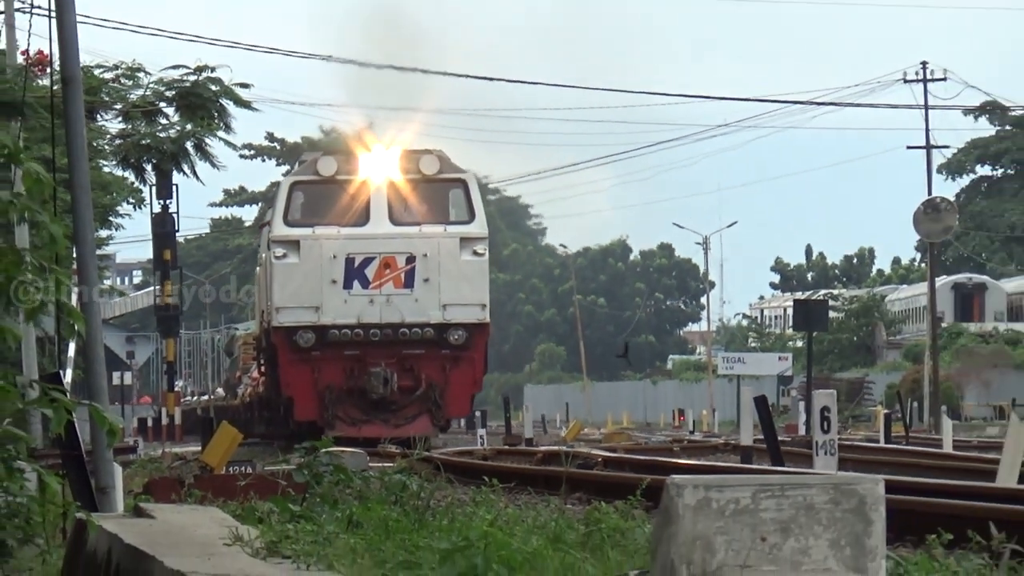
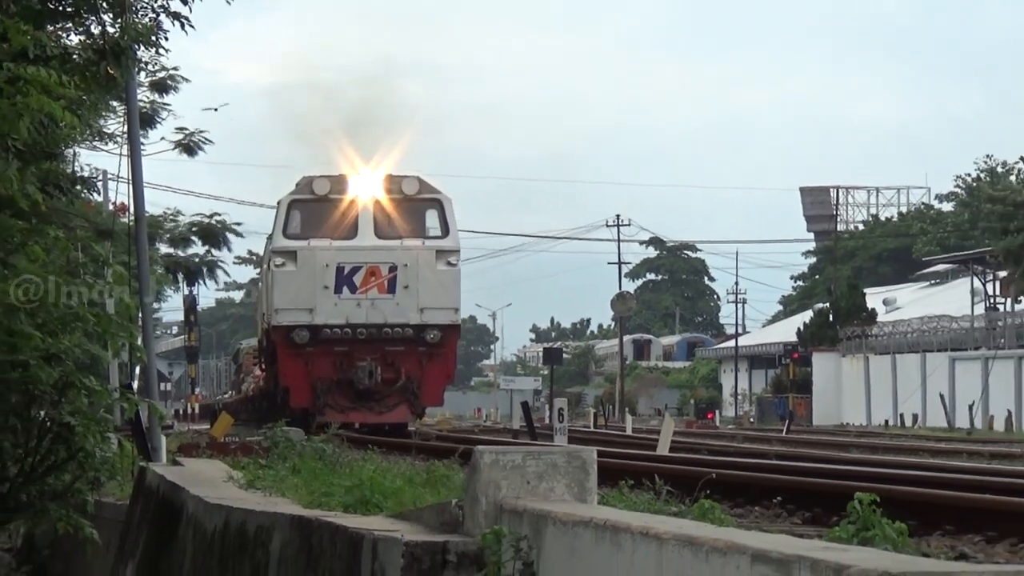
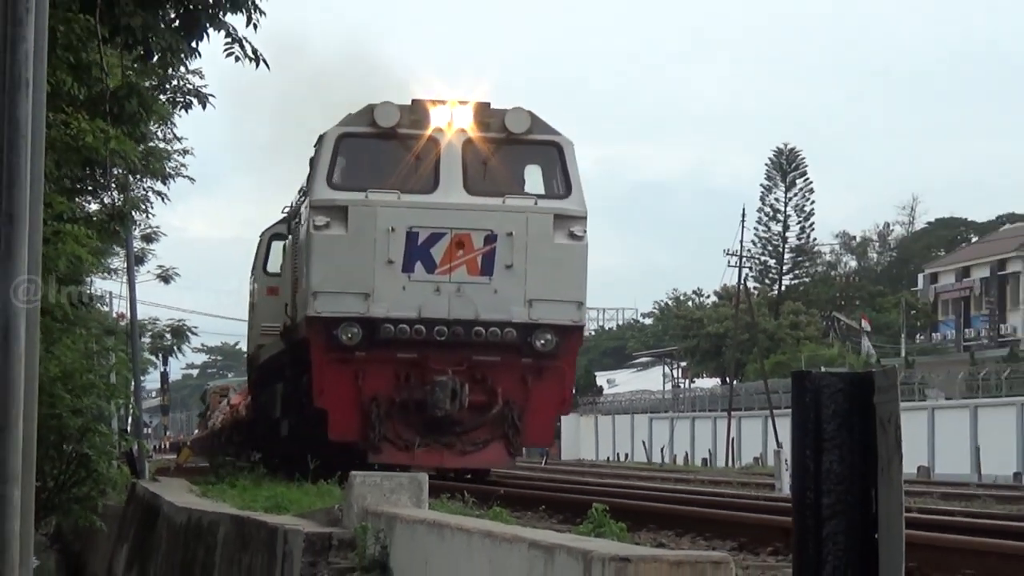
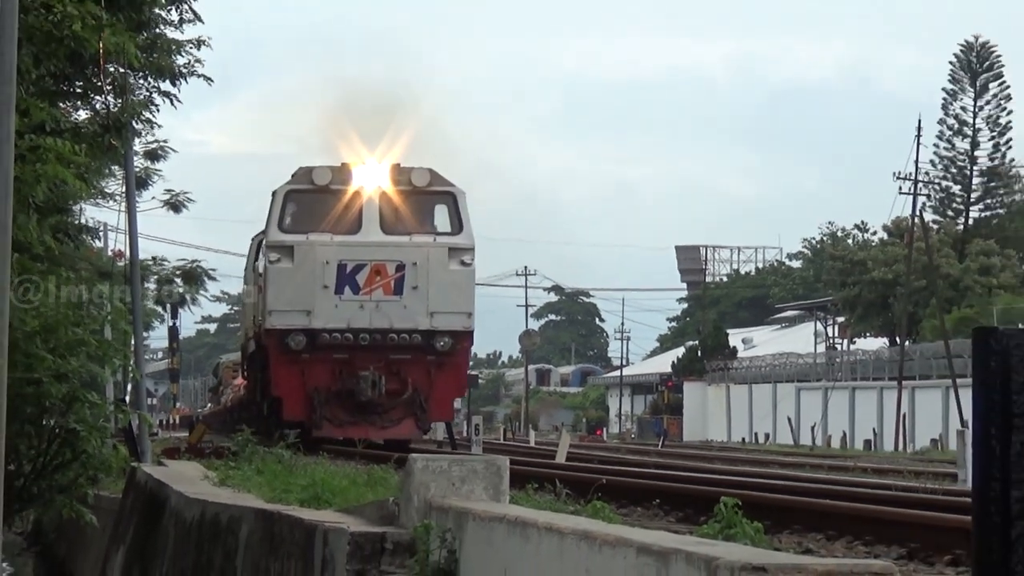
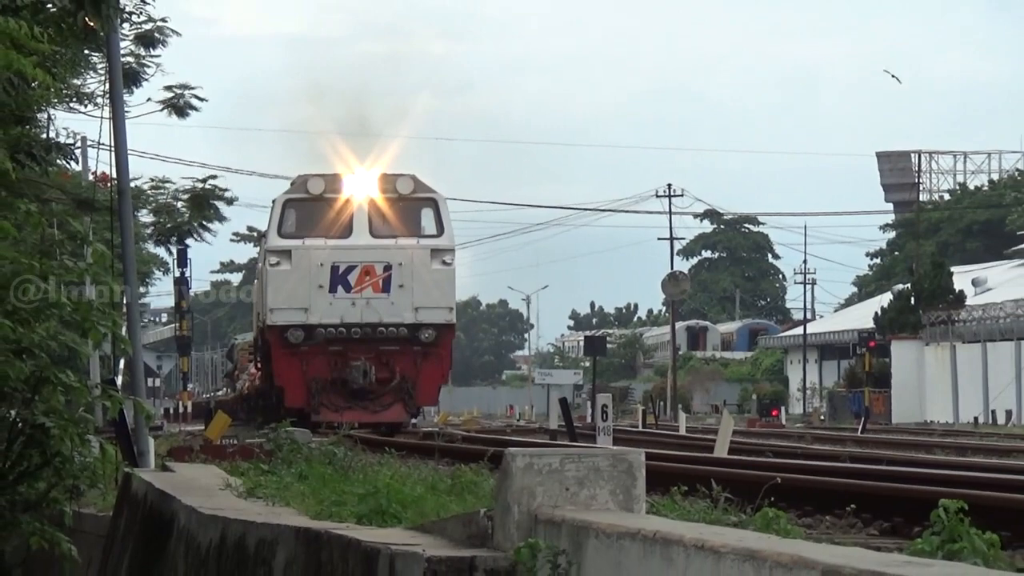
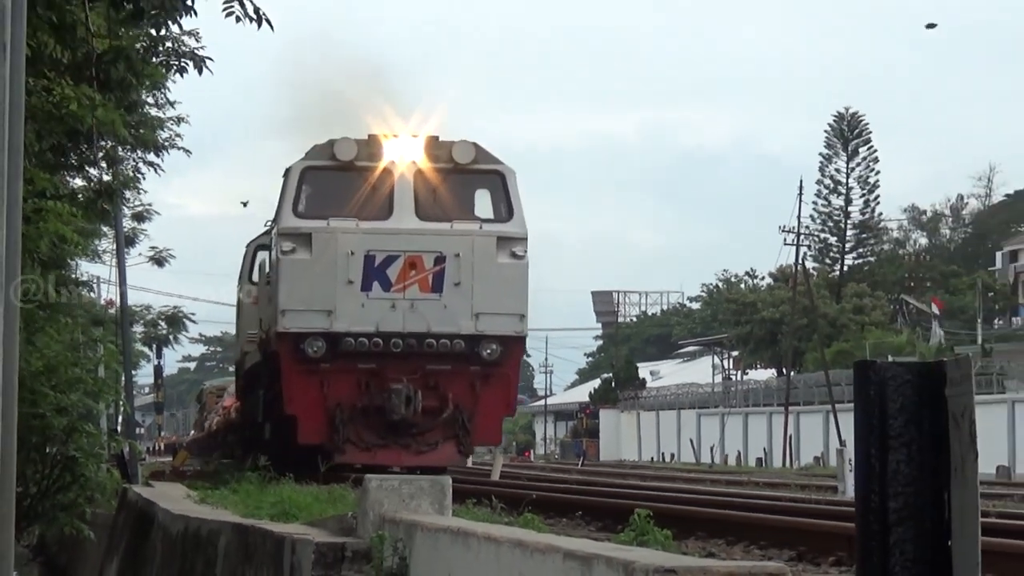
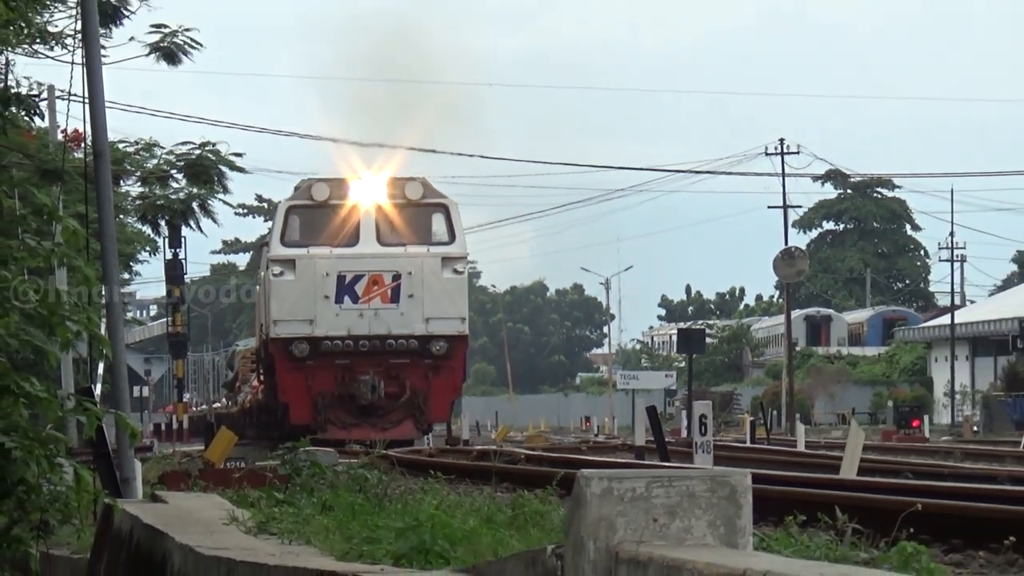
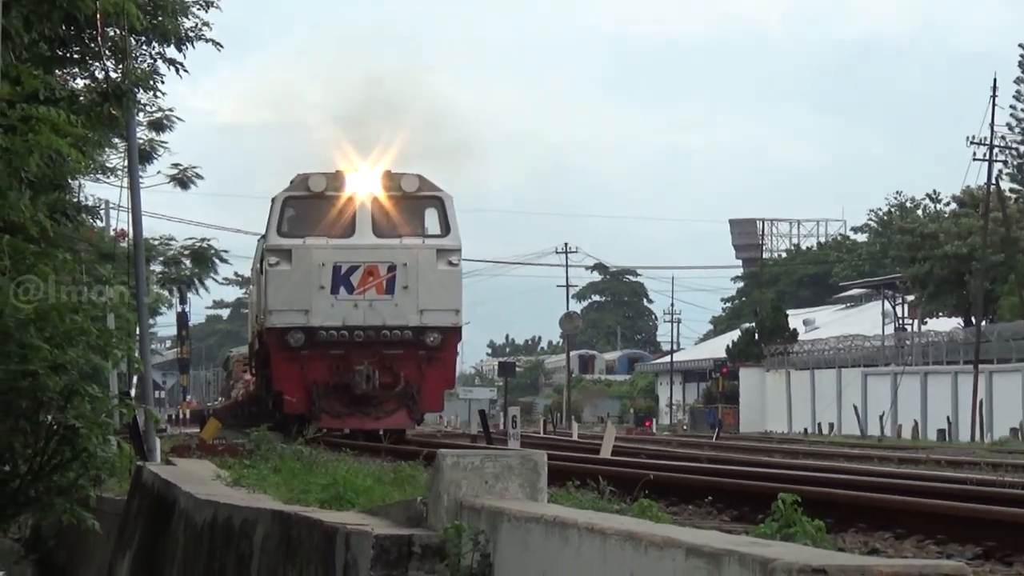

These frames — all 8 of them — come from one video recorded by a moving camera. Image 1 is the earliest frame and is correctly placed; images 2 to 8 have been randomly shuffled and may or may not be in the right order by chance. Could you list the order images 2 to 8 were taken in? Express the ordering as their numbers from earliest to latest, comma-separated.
7, 5, 2, 8, 4, 6, 3
